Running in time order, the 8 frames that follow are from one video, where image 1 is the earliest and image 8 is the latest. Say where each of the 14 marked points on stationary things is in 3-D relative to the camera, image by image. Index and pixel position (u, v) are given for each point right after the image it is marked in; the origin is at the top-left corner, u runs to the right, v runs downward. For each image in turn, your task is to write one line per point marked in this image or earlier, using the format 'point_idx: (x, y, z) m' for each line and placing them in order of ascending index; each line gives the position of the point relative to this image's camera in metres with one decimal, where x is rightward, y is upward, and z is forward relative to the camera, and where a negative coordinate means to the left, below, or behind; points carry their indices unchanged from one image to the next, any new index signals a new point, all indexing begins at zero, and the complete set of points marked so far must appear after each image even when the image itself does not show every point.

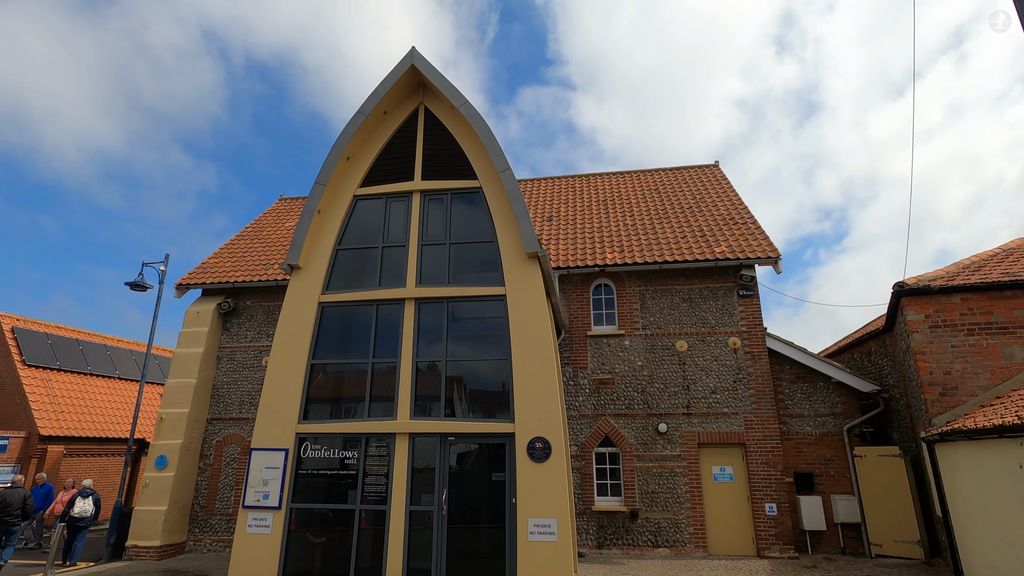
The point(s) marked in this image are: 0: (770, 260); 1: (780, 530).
0: (+5.9, +0.6, +12.2) m
1: (+5.4, -4.9, +10.8) m
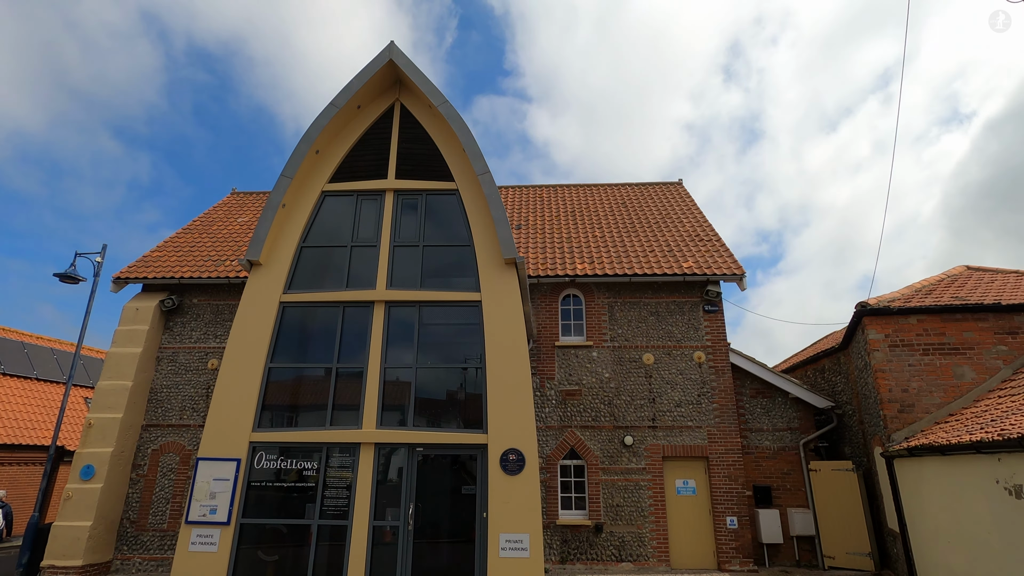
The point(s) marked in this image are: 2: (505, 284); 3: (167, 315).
0: (+5.3, +0.3, +12.5) m
1: (+4.7, -5.2, +10.9) m
2: (-0.1, +0.1, +9.2) m
3: (-8.5, -0.7, +13.1) m
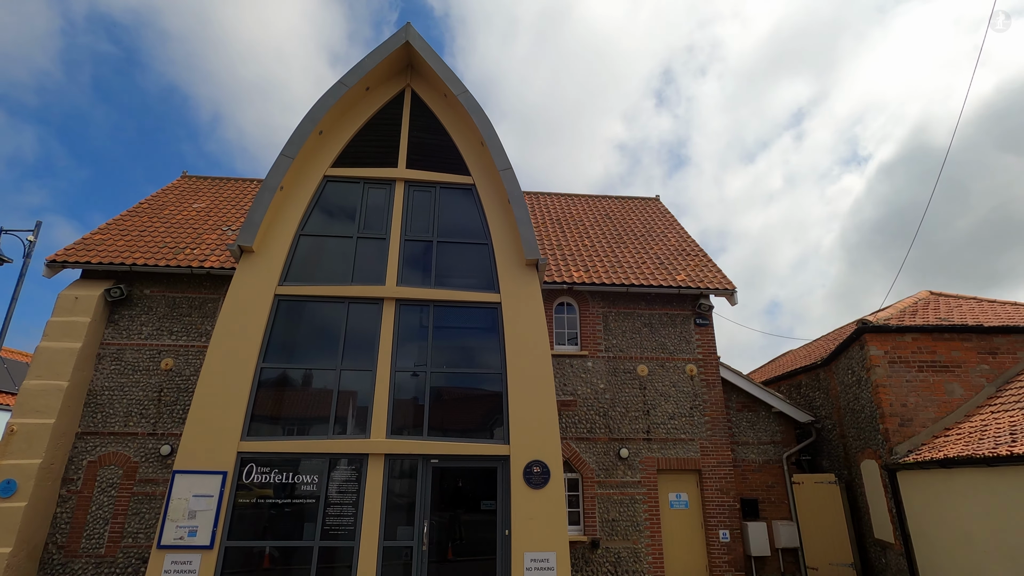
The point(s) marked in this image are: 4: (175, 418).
0: (+5.1, -0.1, +12.7) m
1: (+4.5, -5.5, +11.0) m
2: (+0.3, 0.0, +8.8) m
3: (-8.6, -0.4, +11.4) m
4: (-6.8, -2.6, +10.8) m
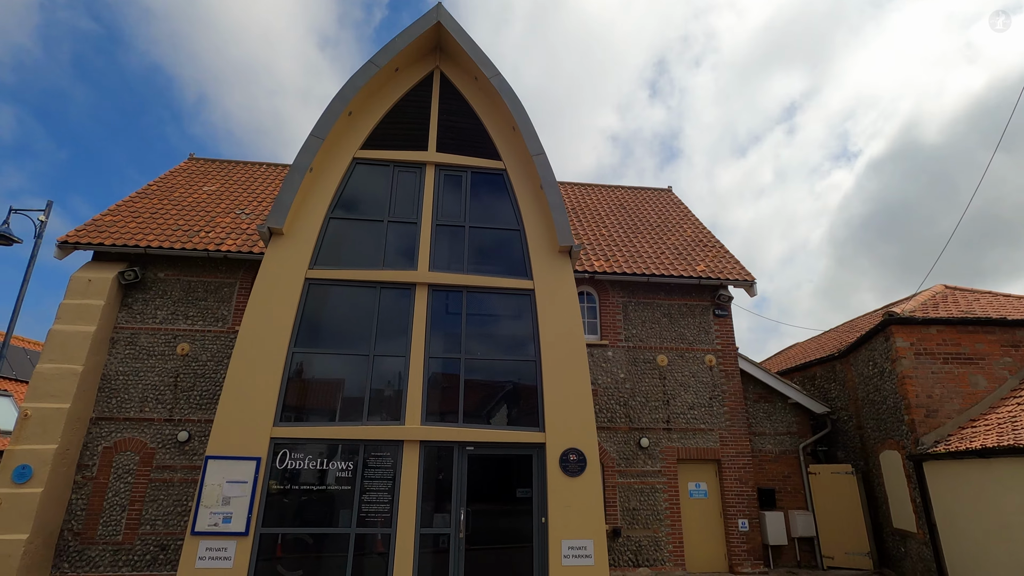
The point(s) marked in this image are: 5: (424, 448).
0: (+5.6, +0.1, +12.7) m
1: (+4.9, -5.3, +11.0) m
2: (+0.8, +0.2, +8.7) m
3: (-8.1, -0.1, +11.2) m
4: (-6.3, -2.3, +10.6) m
5: (-1.3, -2.3, +7.7) m
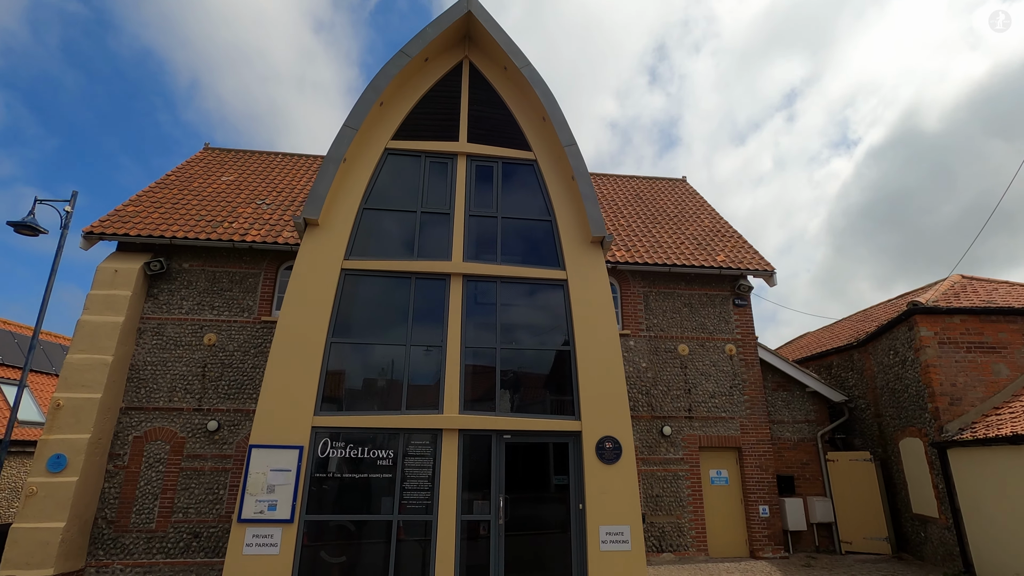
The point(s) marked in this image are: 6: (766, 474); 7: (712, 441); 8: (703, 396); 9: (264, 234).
0: (+6.1, +0.4, +12.8) m
1: (+5.5, -5.1, +11.2) m
2: (+1.3, +0.4, +8.8) m
3: (-7.6, +0.1, +11.2) m
4: (-5.8, -2.1, +10.6) m
5: (-0.7, -2.2, +7.8) m
6: (+5.5, -4.0, +11.6) m
7: (+4.4, -3.3, +11.6) m
8: (+4.3, -2.4, +12.0) m
9: (-5.4, +1.2, +11.6) m
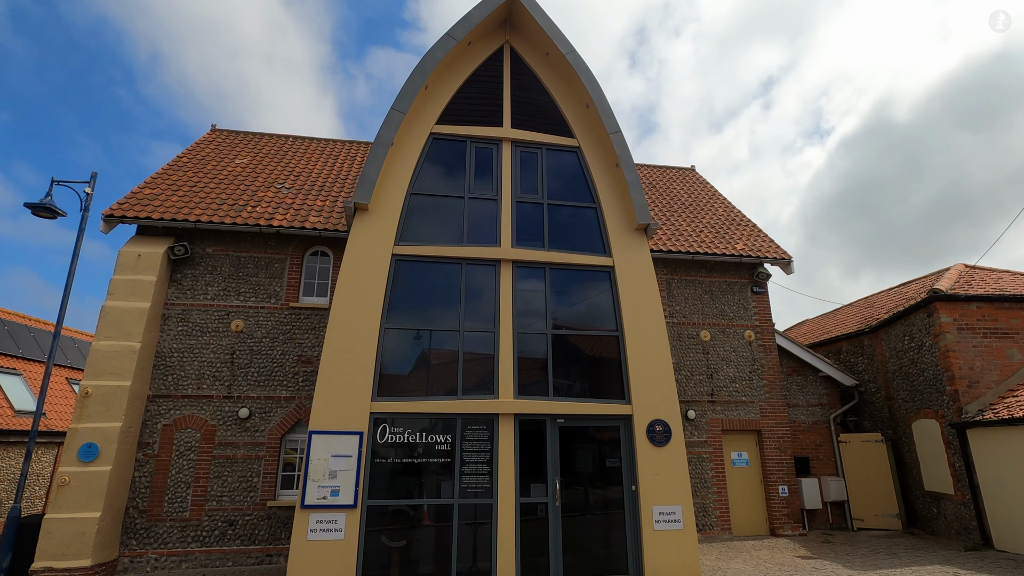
0: (+6.7, +0.7, +13.2) m
1: (+6.1, -4.8, +11.7) m
2: (+2.1, +0.6, +8.9) m
3: (-6.9, +0.5, +10.9) m
4: (-5.1, -1.8, +10.5) m
5: (+0.1, -2.0, +7.8) m
6: (+6.1, -3.8, +12.0) m
7: (+5.0, -3.1, +12.0) m
8: (+4.9, -2.1, +12.3) m
9: (-4.7, +1.5, +11.4) m
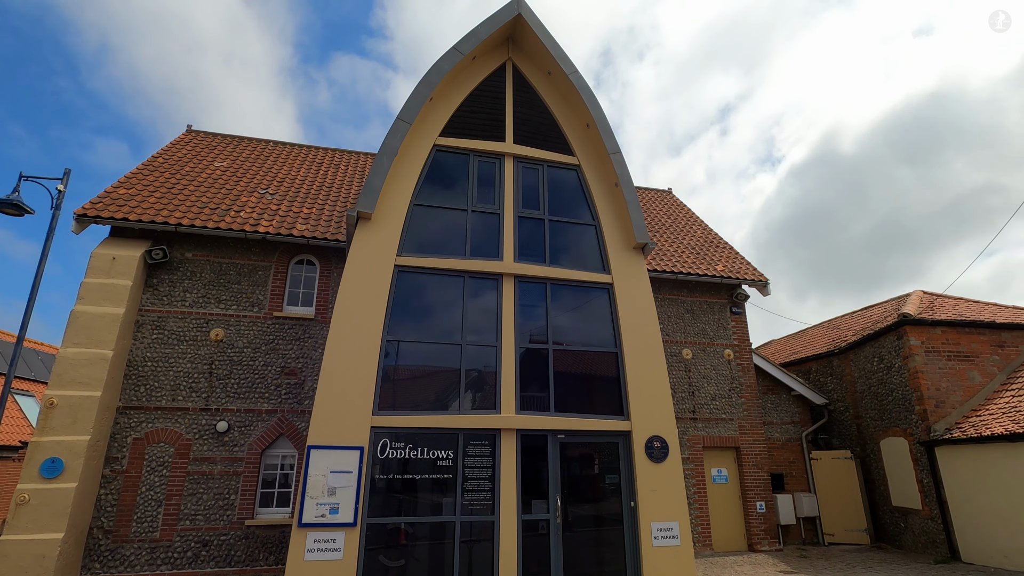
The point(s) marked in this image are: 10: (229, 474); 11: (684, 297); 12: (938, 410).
0: (+6.3, +0.1, +13.7) m
1: (+5.7, -5.3, +12.0) m
2: (+2.1, +0.3, +9.0) m
3: (-7.0, +0.3, +10.3) m
4: (-5.3, -2.0, +10.0) m
5: (+0.1, -2.2, +7.8) m
6: (+5.7, -4.2, +12.3) m
7: (+4.6, -3.5, +12.3) m
8: (+4.6, -2.6, +12.6) m
9: (-4.9, +1.3, +11.0) m
10: (-5.1, -3.3, +9.6) m
11: (+4.3, -0.2, +13.4) m
12: (+8.3, -2.4, +10.4) m
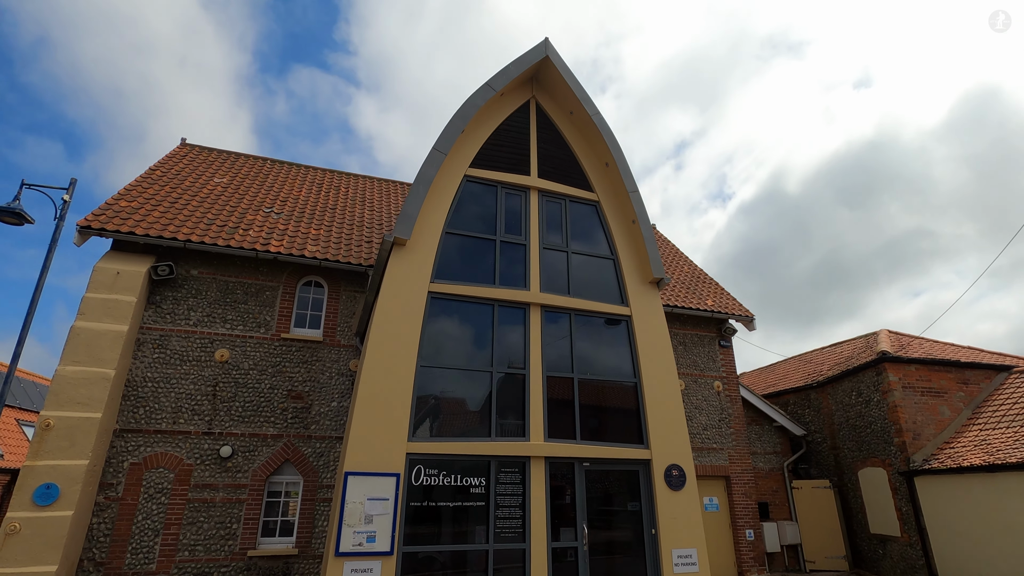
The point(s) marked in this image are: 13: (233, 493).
0: (+6.3, -0.8, +14.4) m
1: (+5.7, -6.2, +12.4) m
2: (+2.5, -0.3, +9.4) m
3: (-6.7, 0.0, +10.0) m
4: (-5.0, -2.3, +9.7) m
5: (+0.5, -2.6, +7.9) m
6: (+5.7, -5.1, +12.8) m
7: (+4.6, -4.3, +12.7) m
8: (+4.5, -3.4, +13.0) m
9: (-4.6, +0.9, +10.9) m
10: (-4.8, -3.7, +9.2) m
11: (+4.3, -1.1, +13.9) m
12: (+8.5, -3.2, +11.2) m
13: (-4.8, -3.6, +9.3) m
